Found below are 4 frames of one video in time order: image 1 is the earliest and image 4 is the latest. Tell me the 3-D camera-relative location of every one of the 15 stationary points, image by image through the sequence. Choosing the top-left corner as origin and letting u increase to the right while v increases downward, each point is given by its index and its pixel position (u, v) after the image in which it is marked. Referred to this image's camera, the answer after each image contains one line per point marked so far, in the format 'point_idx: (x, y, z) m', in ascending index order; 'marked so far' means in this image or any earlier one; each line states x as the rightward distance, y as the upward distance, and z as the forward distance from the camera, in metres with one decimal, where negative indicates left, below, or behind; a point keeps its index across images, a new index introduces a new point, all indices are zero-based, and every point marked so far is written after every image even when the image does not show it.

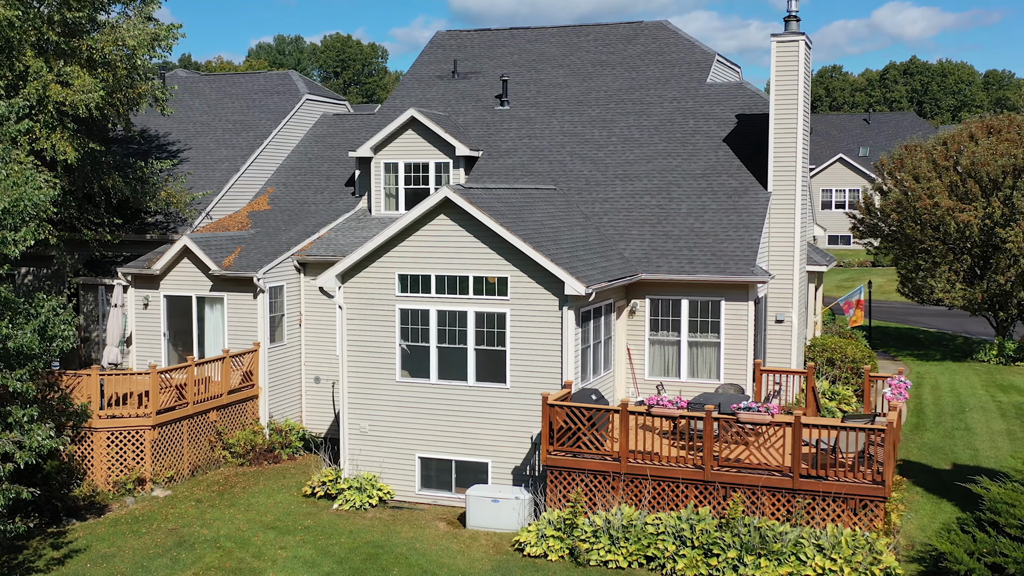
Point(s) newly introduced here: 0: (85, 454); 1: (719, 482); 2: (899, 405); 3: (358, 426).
0: (-8.8, -3.4, +19.7) m
1: (+3.1, -2.9, +14.5) m
2: (+6.1, -1.9, +15.1) m
3: (-3.0, -2.7, +18.7) m
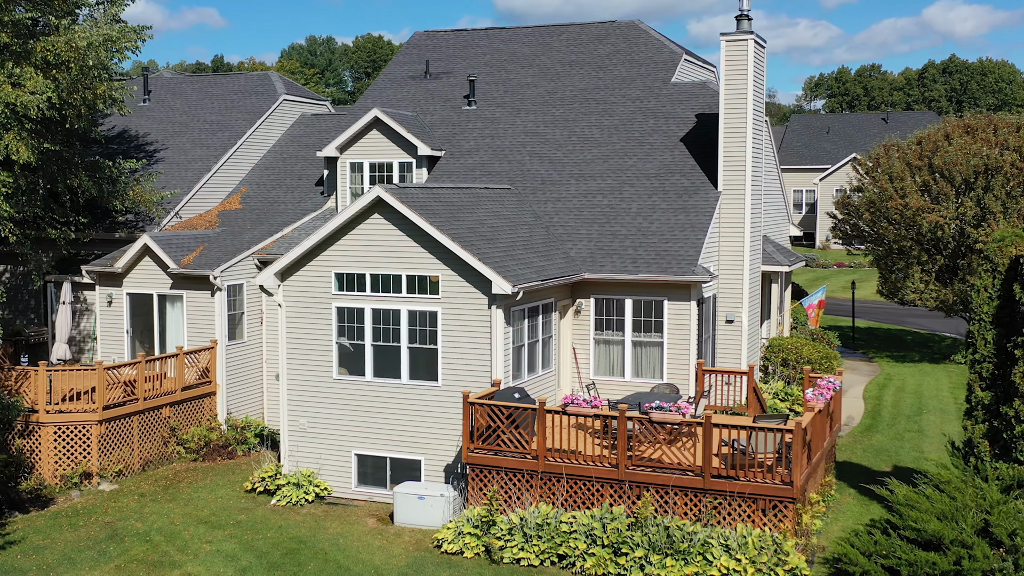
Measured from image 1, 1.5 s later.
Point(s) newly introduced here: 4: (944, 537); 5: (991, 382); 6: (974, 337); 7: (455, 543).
0: (-10.0, -3.3, +19.9) m
1: (+1.8, -2.9, +14.6) m
2: (+4.8, -1.9, +15.1) m
3: (-4.2, -2.7, +18.9) m
4: (+5.2, -3.0, +11.6) m
5: (+6.7, -1.3, +13.3) m
6: (+6.5, -0.7, +13.5) m
7: (-0.9, -4.0, +15.0) m
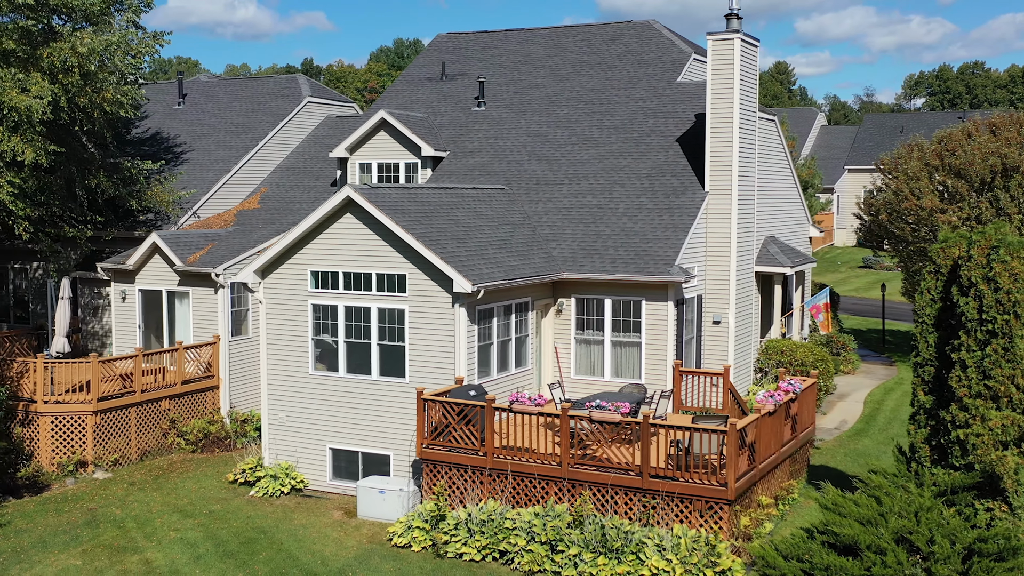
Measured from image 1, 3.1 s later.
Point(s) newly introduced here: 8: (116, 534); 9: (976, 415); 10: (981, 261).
0: (-10.4, -3.2, +20.9) m
1: (+1.0, -2.9, +14.6) m
2: (+4.0, -1.9, +14.9) m
3: (-4.7, -2.6, +19.4) m
4: (+4.2, -3.0, +11.5) m
5: (+5.7, -1.3, +13.0) m
6: (+5.6, -0.7, +13.2) m
7: (-1.7, -4.0, +15.3) m
8: (-6.8, -4.2, +16.5) m
9: (+5.9, -1.6, +12.3) m
10: (+6.0, +0.3, +12.3) m
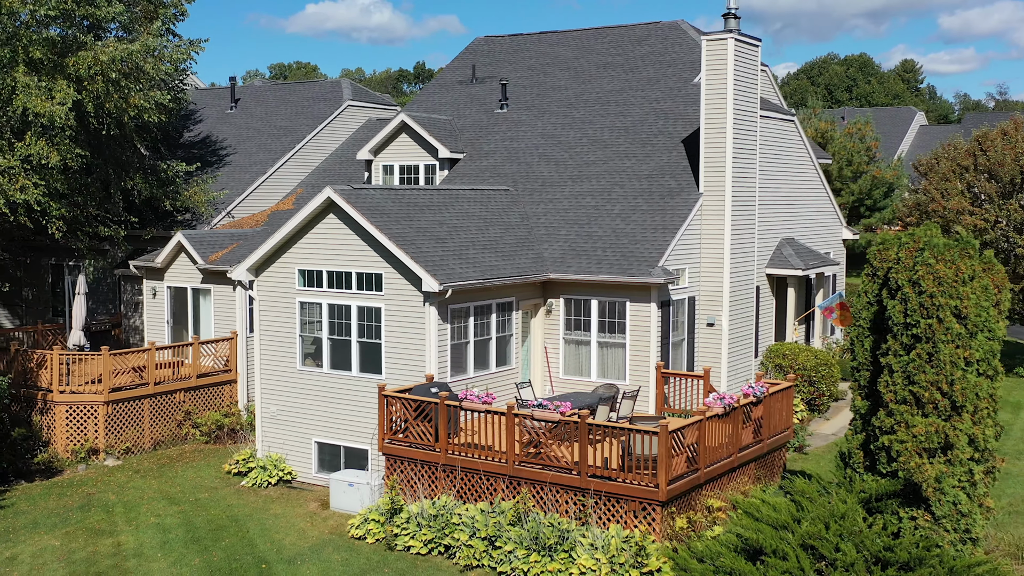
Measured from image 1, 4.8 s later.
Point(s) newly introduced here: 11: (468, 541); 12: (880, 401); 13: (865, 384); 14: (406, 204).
0: (-10.6, -3.1, +22.1) m
1: (+0.1, -2.9, +14.8) m
2: (+3.2, -1.9, +14.8) m
3: (-5.1, -2.6, +20.1) m
4: (+3.0, -3.0, +11.3) m
5: (+4.7, -1.4, +12.7) m
6: (+4.6, -0.8, +13.0) m
7: (-2.5, -3.9, +15.7) m
8: (-7.4, -4.2, +17.4) m
9: (+4.8, -1.7, +11.9) m
10: (+4.9, +0.3, +12.0) m
11: (-0.7, -3.8, +14.5) m
12: (+4.8, -1.5, +12.6) m
13: (+4.7, -1.3, +12.8) m
14: (-2.2, +1.7, +19.6) m
